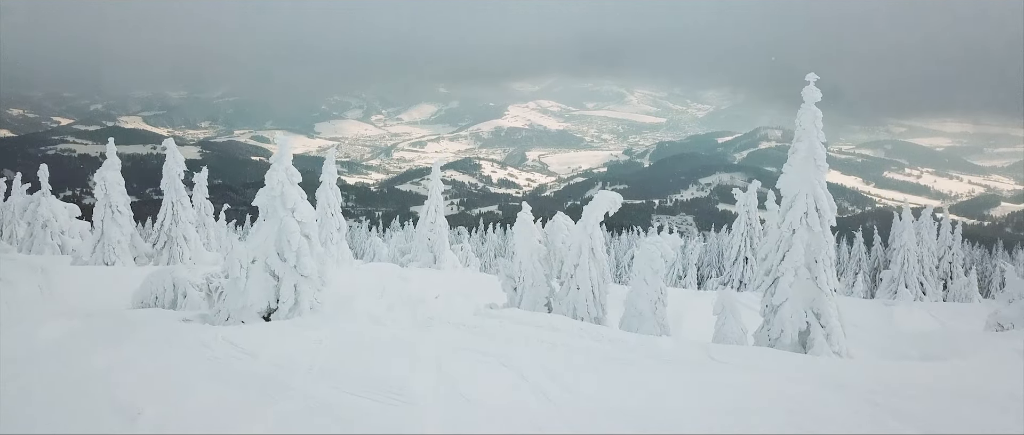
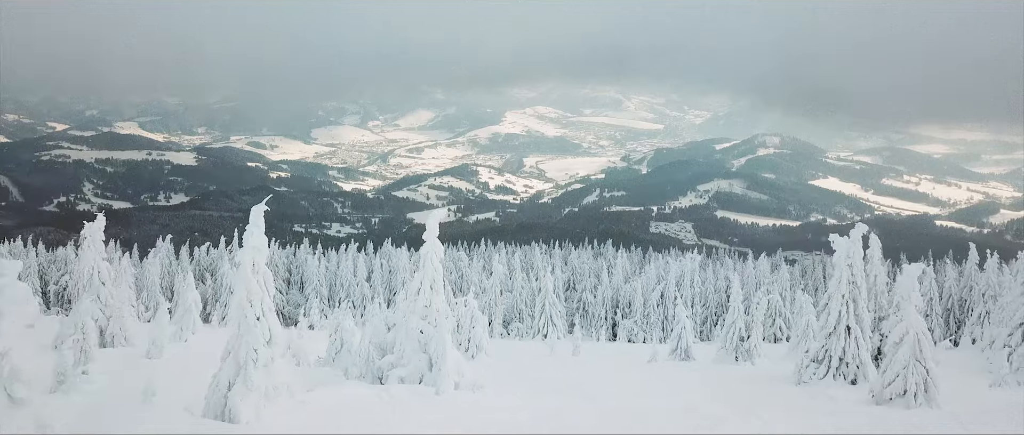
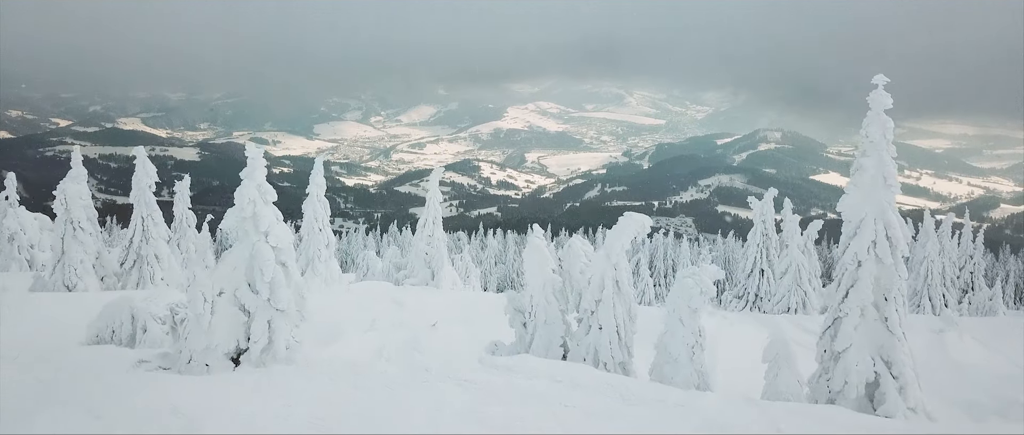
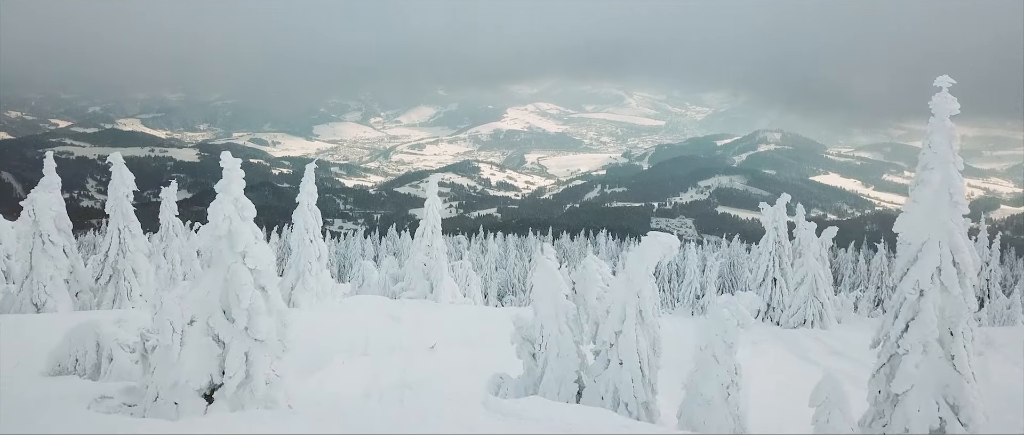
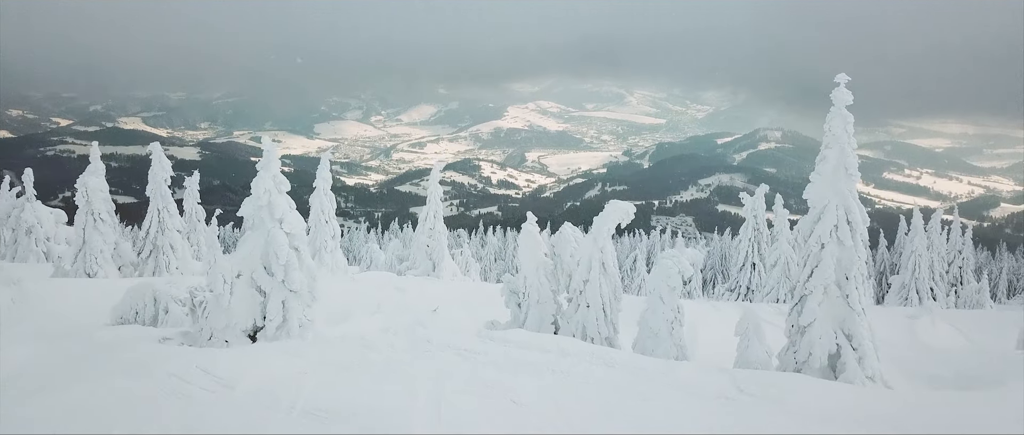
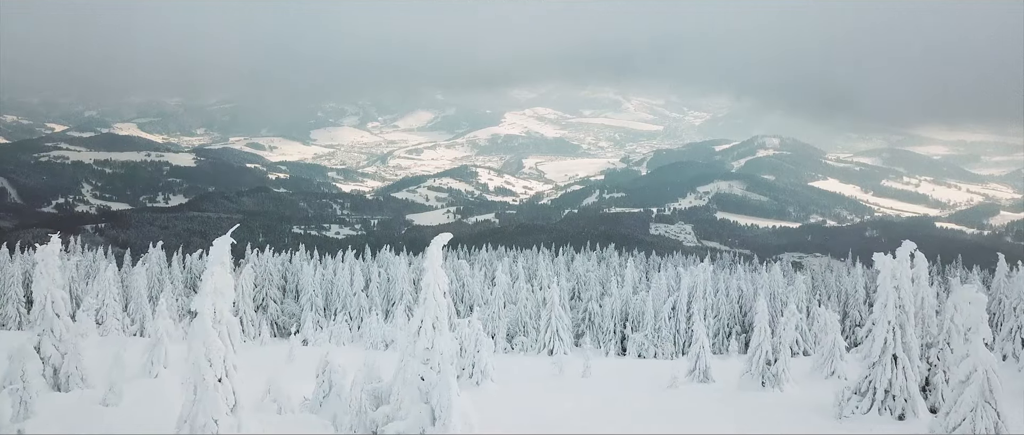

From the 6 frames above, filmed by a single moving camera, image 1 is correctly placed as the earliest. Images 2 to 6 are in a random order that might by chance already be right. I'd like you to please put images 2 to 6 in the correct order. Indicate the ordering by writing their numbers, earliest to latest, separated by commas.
5, 3, 4, 2, 6
